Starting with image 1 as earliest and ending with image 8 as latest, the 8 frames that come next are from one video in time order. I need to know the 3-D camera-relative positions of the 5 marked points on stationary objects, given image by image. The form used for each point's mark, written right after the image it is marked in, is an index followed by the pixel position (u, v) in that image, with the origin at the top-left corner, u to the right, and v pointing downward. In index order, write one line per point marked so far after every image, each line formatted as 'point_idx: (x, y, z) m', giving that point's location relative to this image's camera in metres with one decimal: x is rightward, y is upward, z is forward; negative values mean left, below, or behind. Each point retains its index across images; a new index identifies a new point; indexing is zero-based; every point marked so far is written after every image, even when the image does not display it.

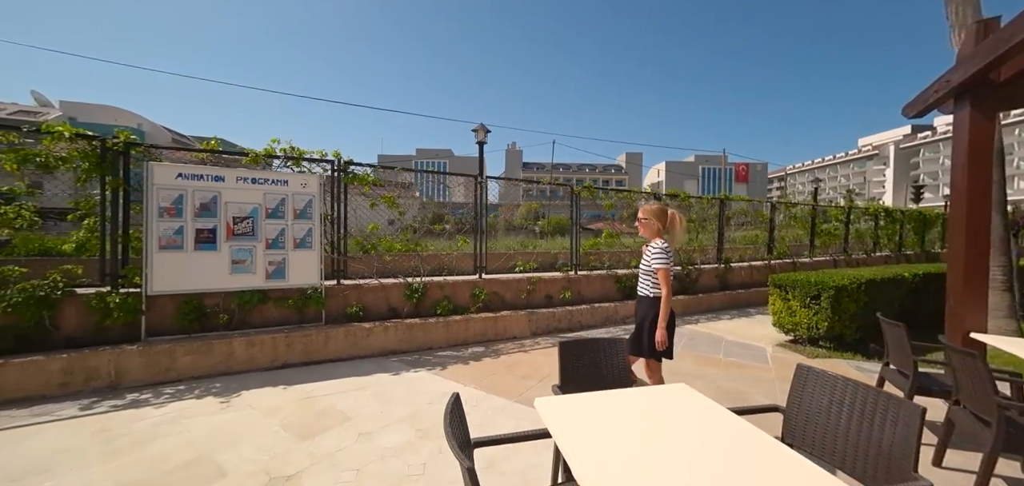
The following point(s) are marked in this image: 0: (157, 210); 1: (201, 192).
0: (-3.7, +0.3, +3.9) m
1: (-3.4, +0.6, +4.1) m
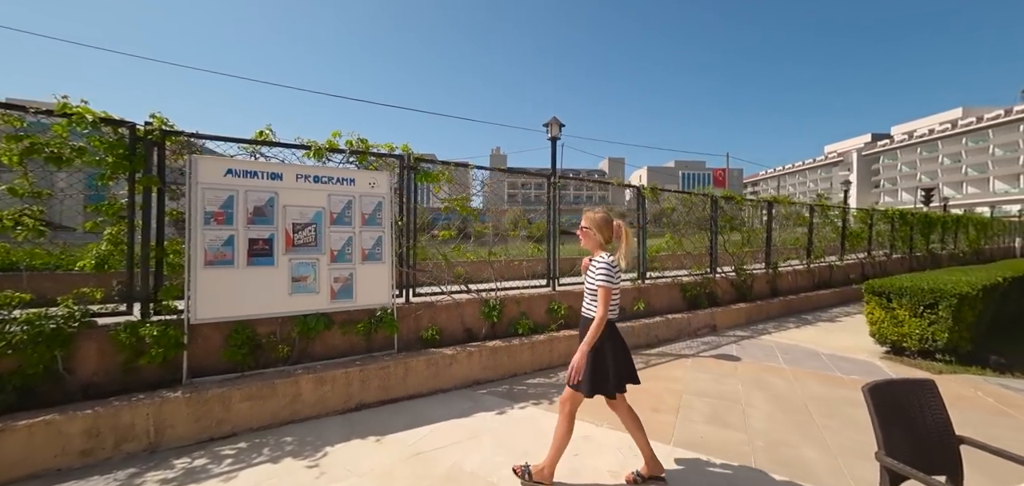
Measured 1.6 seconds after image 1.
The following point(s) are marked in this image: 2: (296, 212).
0: (-2.5, +0.2, +3.1) m
1: (-2.2, +0.4, +3.3) m
2: (-2.0, +0.3, +3.4) m
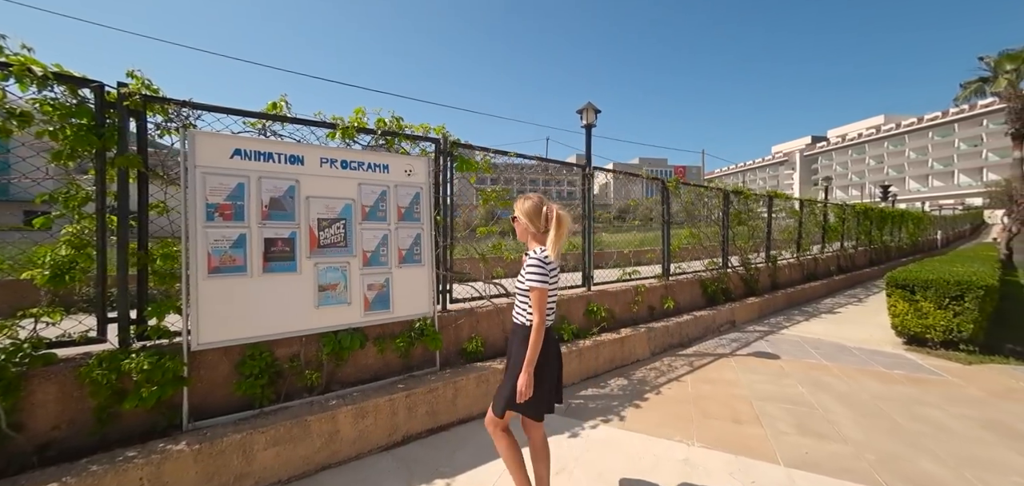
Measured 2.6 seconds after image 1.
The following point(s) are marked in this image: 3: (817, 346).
0: (-1.9, +0.2, +2.3) m
1: (-1.6, +0.4, +2.6) m
2: (-1.4, +0.3, +2.7) m
3: (+4.2, -1.5, +5.2) m
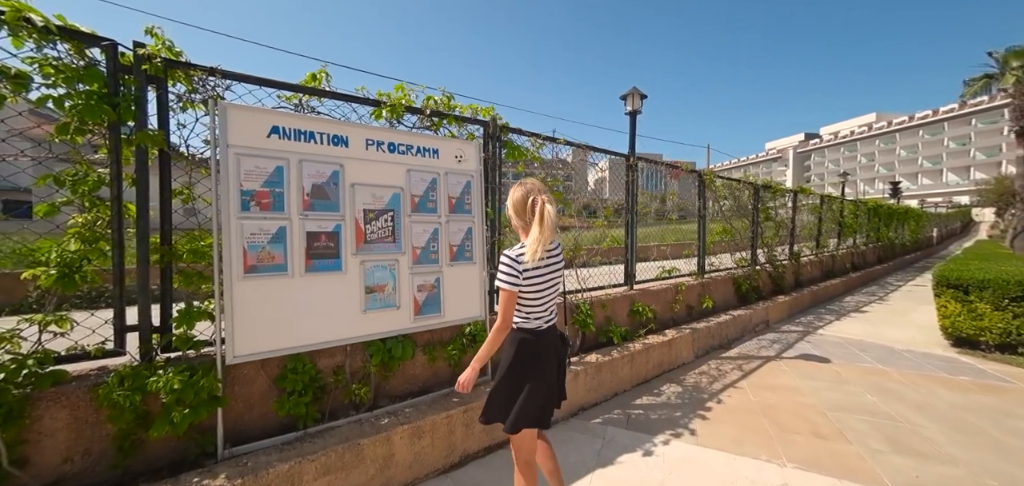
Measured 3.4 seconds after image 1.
0: (-1.4, +0.2, +2.0) m
1: (-1.2, +0.5, +2.2) m
2: (-0.9, +0.3, +2.4) m
3: (+4.6, -1.5, +5.0) m
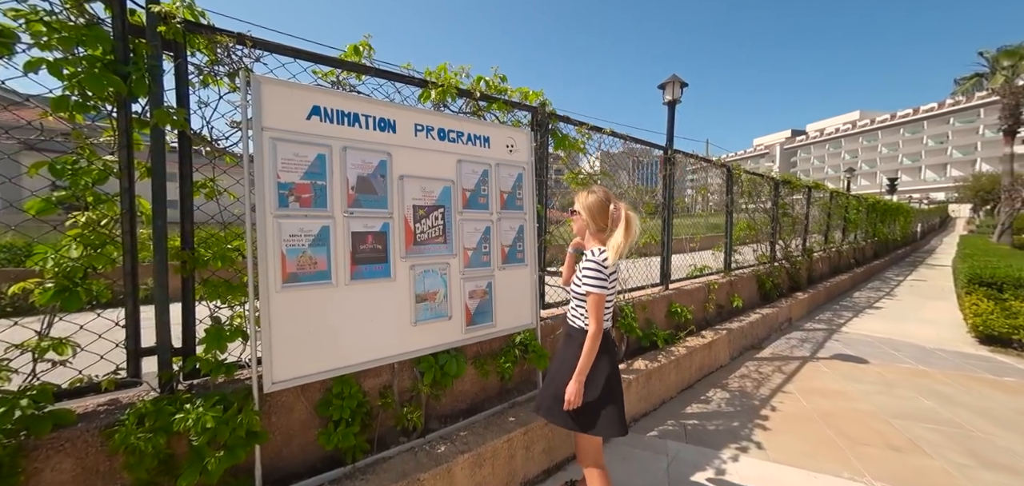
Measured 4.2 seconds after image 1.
0: (-1.0, +0.2, +1.6) m
1: (-0.8, +0.5, +1.9) m
2: (-0.5, +0.3, +2.1) m
3: (+4.9, -1.4, +4.9) m
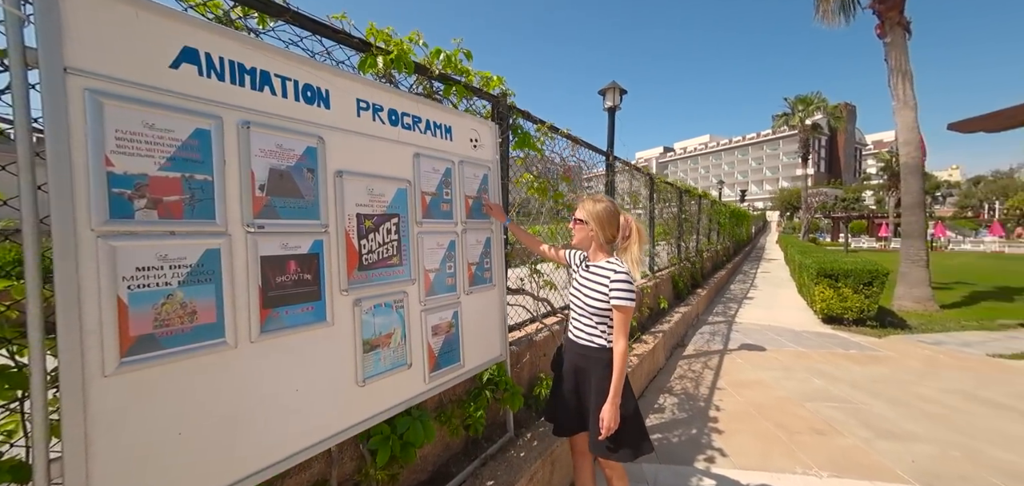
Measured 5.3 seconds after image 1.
0: (-0.9, +0.1, +0.9) m
1: (-0.8, +0.4, +1.2) m
2: (-0.6, +0.2, +1.4) m
3: (+4.0, -1.5, +5.6) m
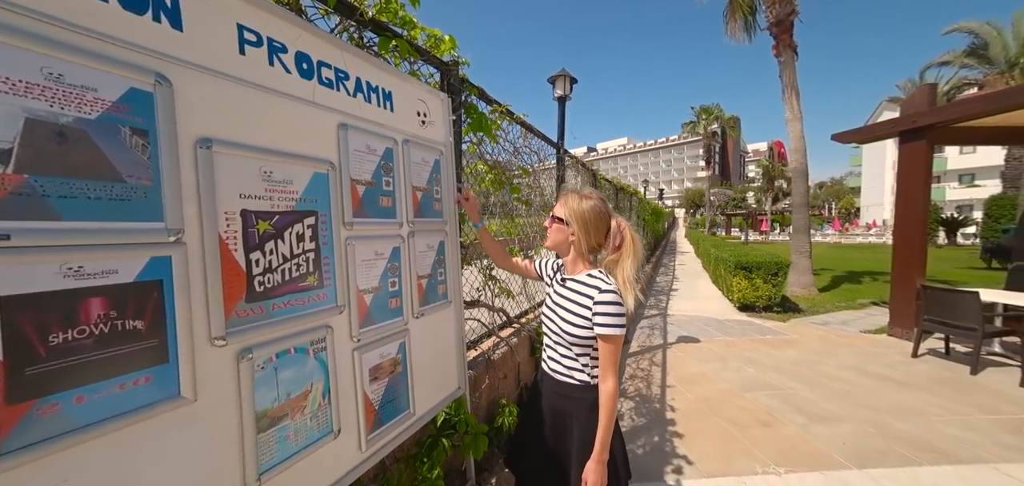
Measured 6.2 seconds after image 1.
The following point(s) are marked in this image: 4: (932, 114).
0: (-0.9, +0.1, +0.3) m
1: (-0.8, +0.3, +0.6) m
2: (-0.6, +0.2, +0.9) m
3: (+3.1, -1.4, +5.8) m
4: (+6.0, +1.8, +5.4) m
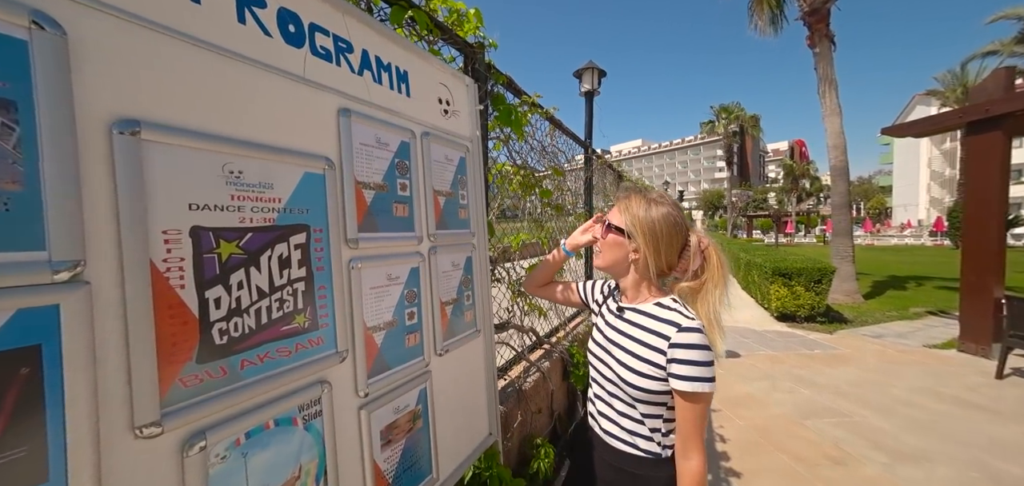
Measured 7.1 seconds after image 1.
0: (-0.8, 0.0, +0.1) m
1: (-0.7, +0.3, +0.4) m
2: (-0.5, +0.1, +0.6) m
3: (+3.4, -1.5, +5.4) m
4: (+6.3, +1.8, +4.8) m
